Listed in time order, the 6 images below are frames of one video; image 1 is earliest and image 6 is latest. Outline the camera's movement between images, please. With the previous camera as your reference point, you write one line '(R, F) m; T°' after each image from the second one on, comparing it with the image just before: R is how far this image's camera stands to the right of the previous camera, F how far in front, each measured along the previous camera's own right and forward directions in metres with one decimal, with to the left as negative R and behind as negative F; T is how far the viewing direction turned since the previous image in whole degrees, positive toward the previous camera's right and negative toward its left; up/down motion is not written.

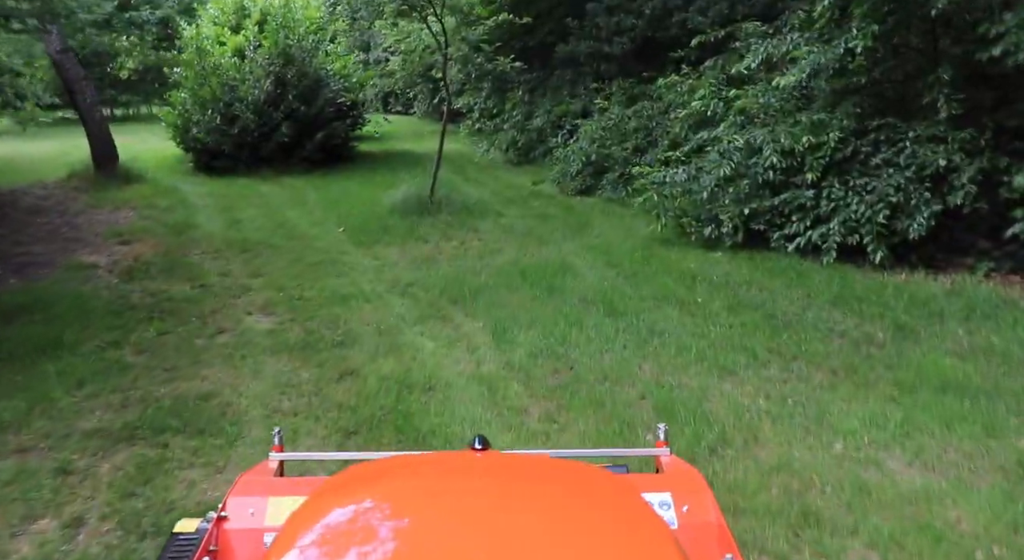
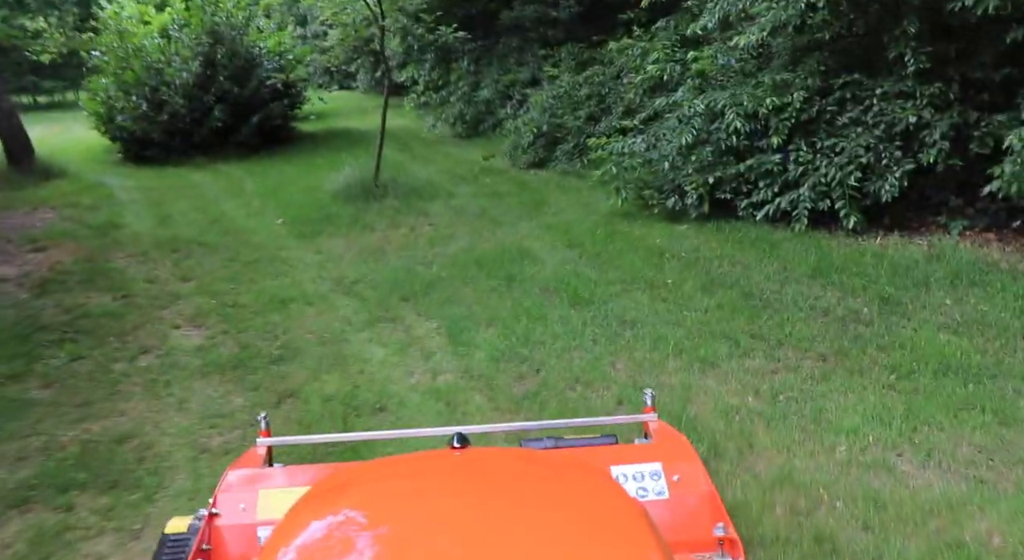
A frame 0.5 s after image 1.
(0.0, +0.6) m; +3°
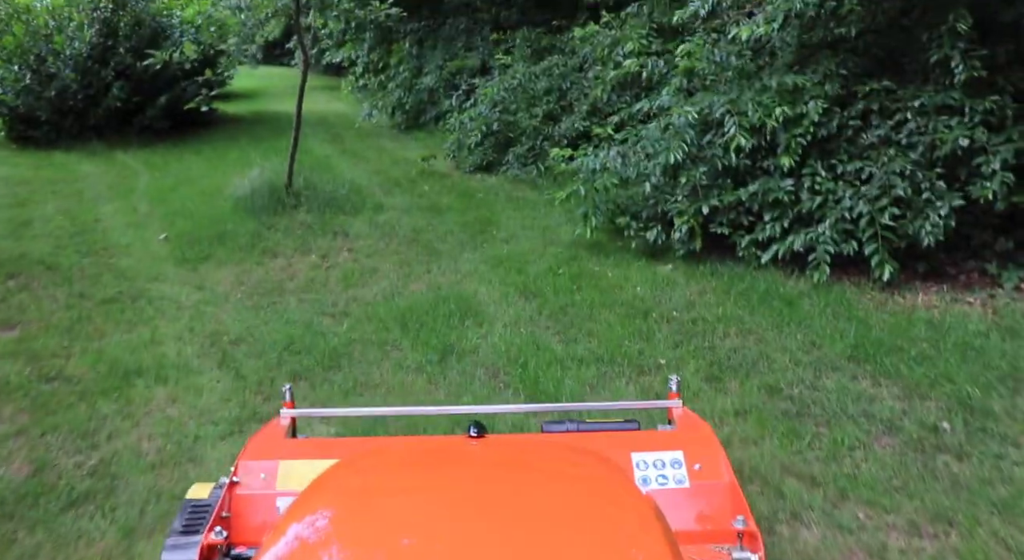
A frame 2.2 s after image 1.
(0.0, +1.8) m; +4°
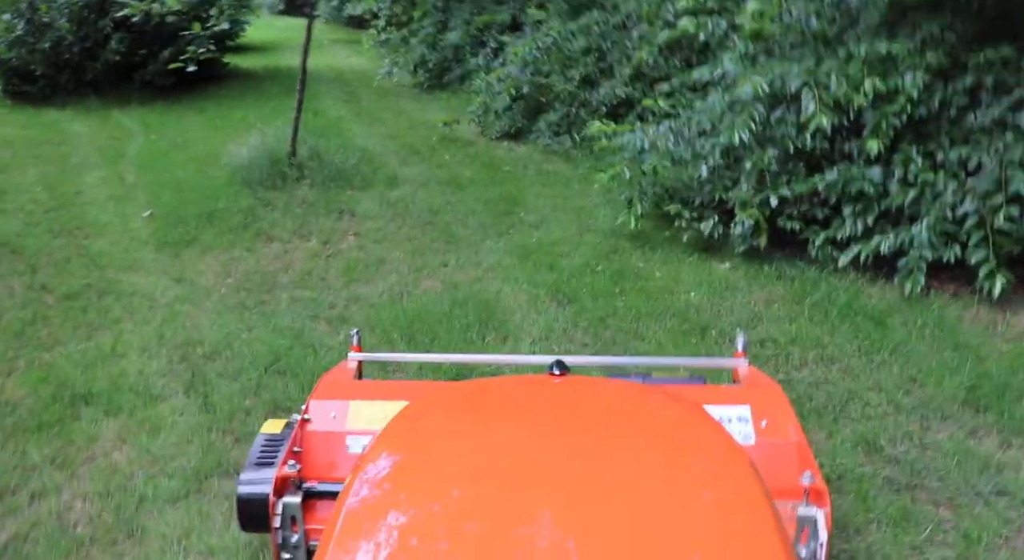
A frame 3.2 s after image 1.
(0.0, +0.9) m; -2°
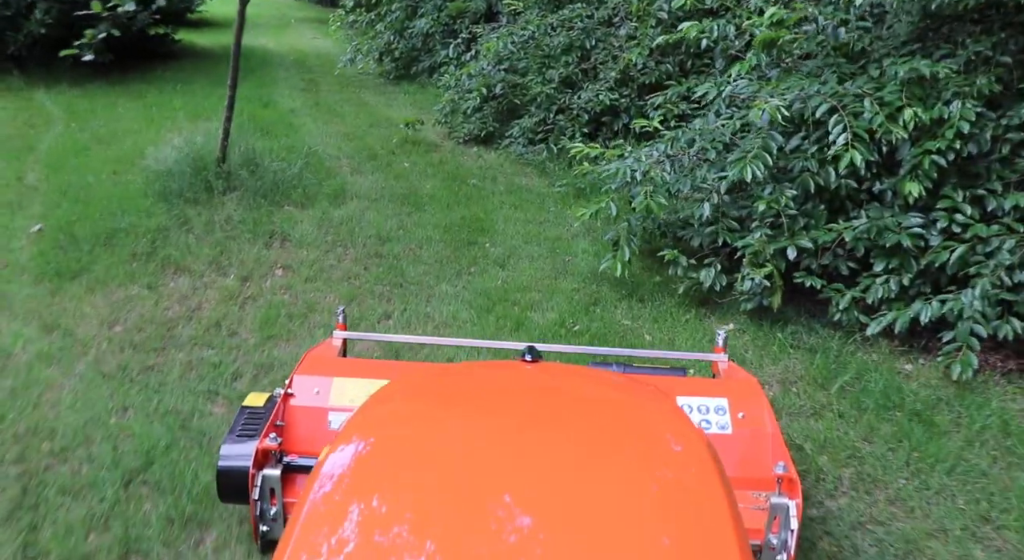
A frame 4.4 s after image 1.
(+0.1, +1.0) m; +2°
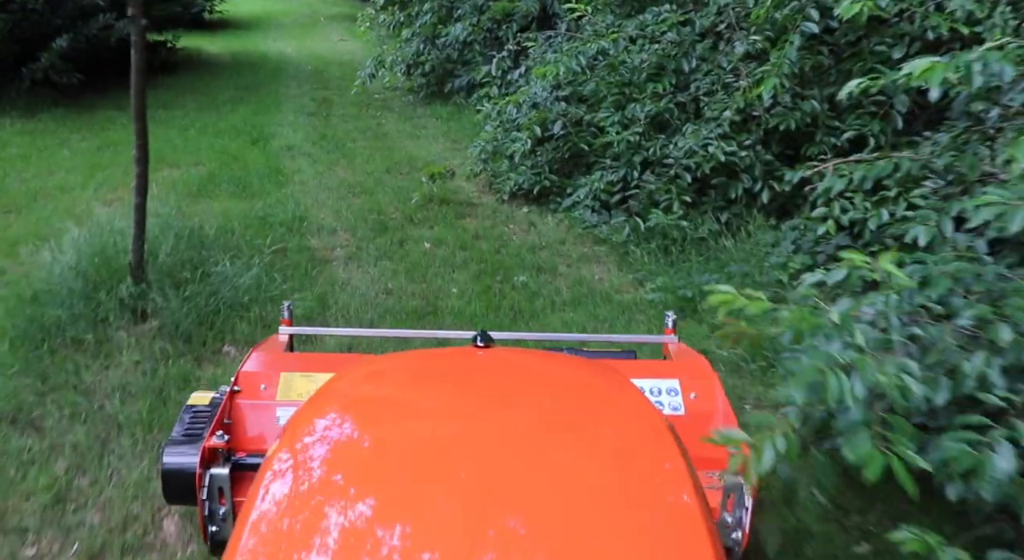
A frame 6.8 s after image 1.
(-0.1, +2.4) m; -3°
